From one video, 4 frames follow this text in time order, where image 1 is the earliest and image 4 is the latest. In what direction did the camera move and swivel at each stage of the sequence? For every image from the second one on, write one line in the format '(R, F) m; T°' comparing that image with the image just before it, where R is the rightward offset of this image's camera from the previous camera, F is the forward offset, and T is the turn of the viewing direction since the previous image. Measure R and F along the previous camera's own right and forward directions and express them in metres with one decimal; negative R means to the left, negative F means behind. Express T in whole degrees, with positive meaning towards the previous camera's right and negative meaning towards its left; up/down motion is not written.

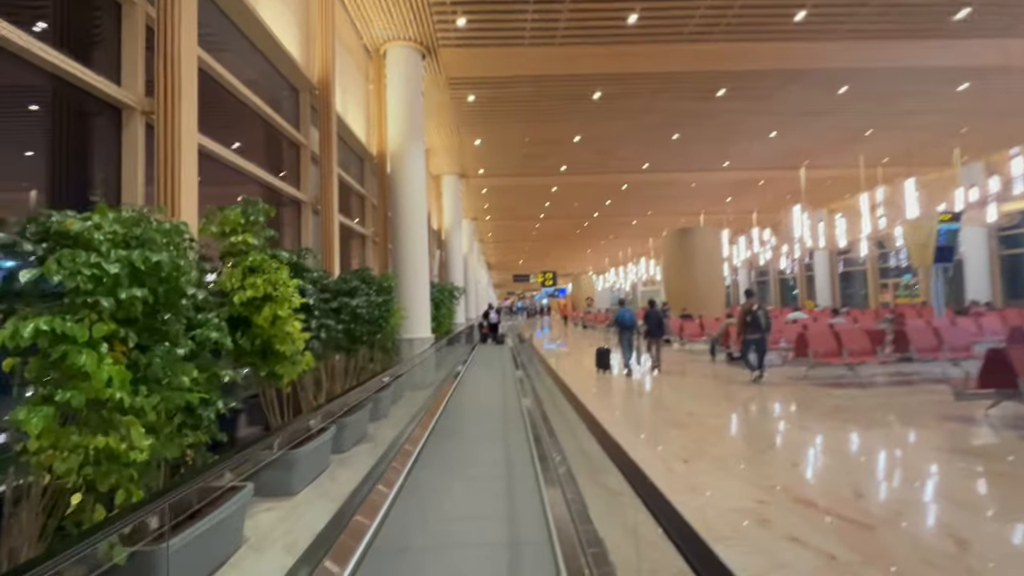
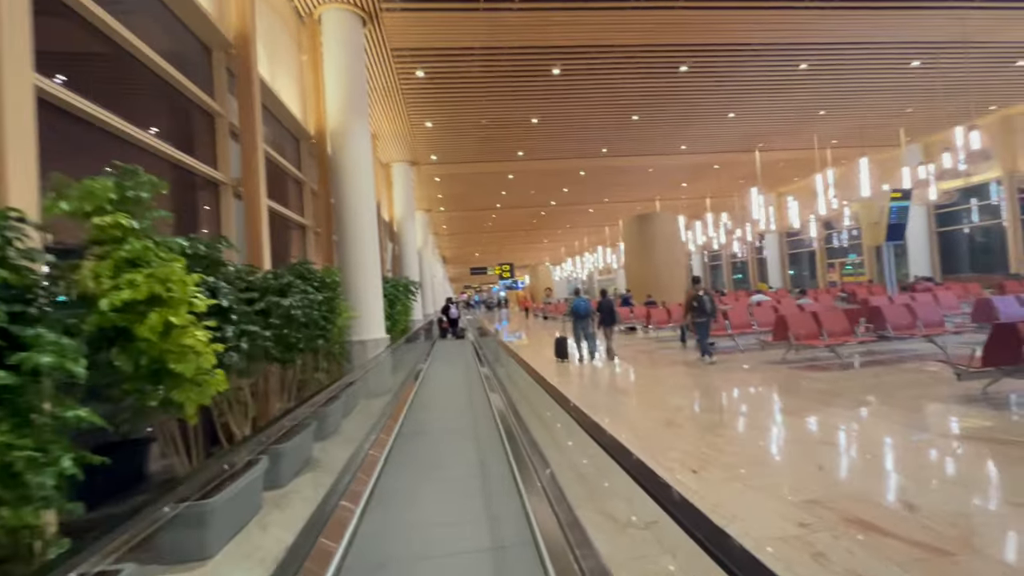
(-0.1, +0.8) m; +5°
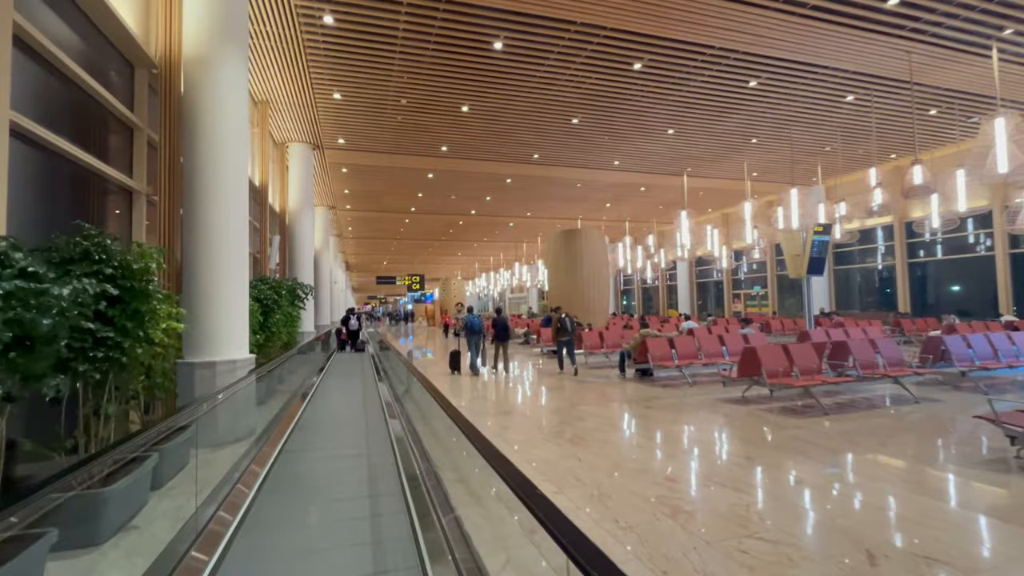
(-0.2, +1.8) m; +11°
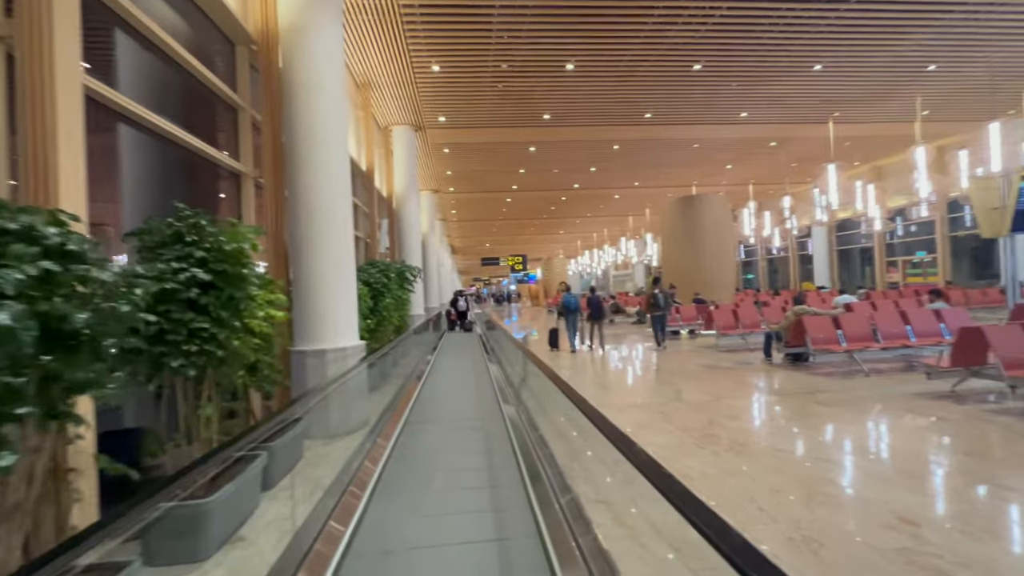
(-0.3, +0.8) m; -12°
